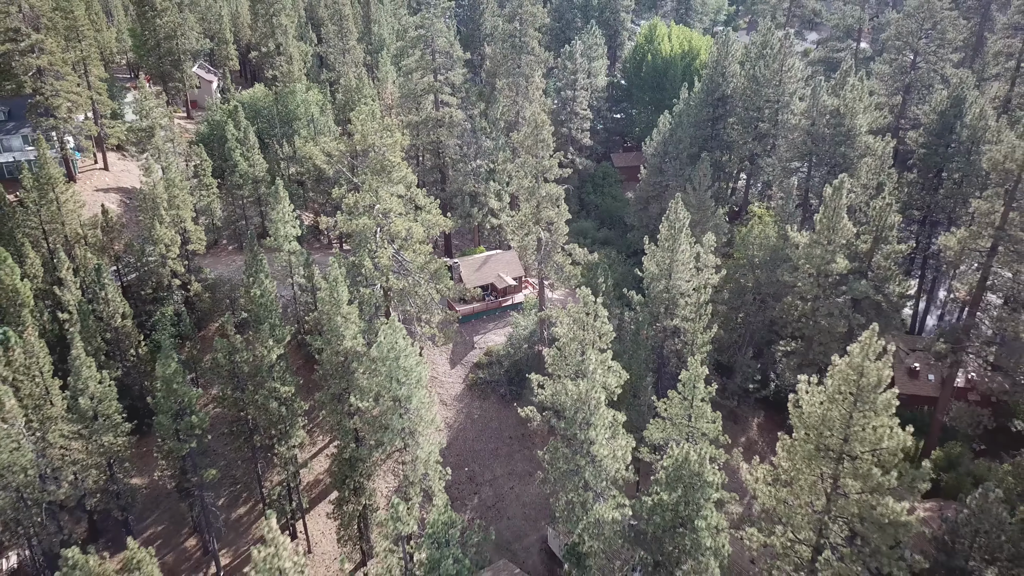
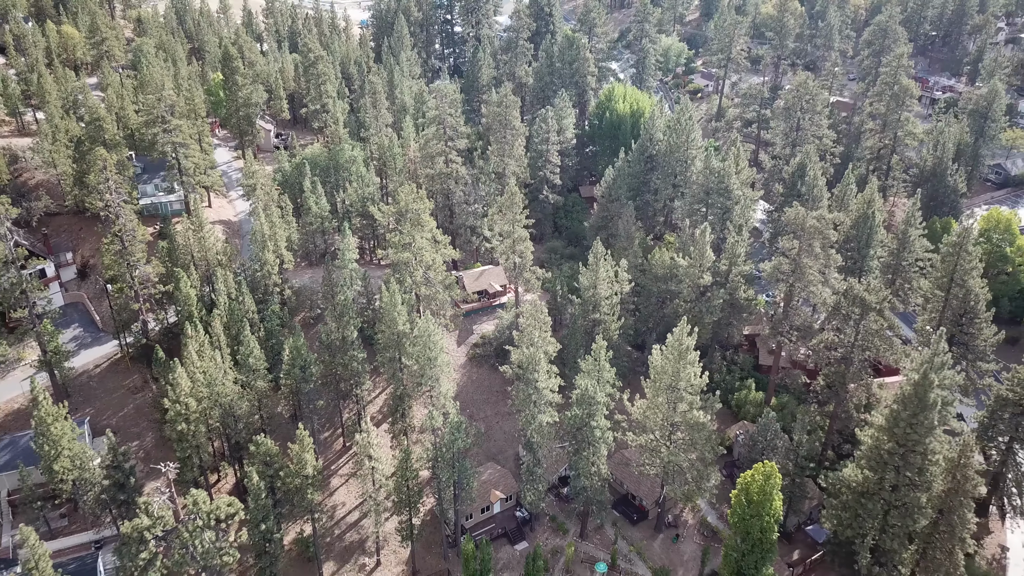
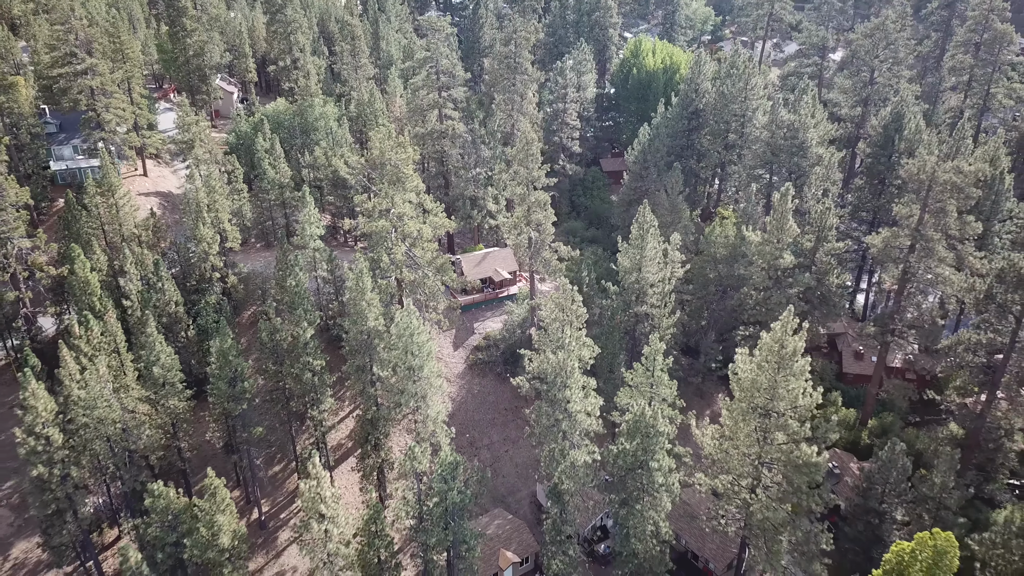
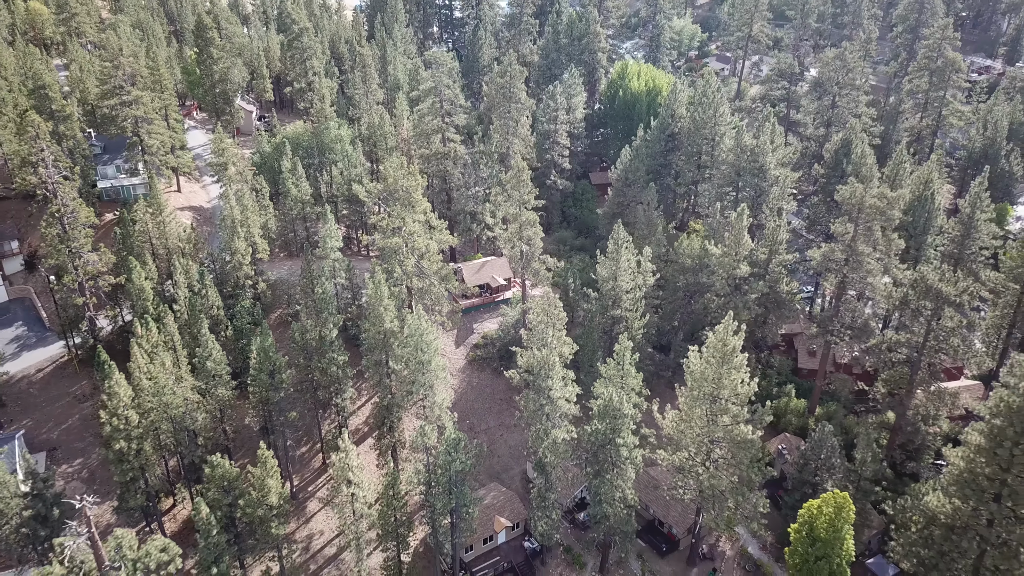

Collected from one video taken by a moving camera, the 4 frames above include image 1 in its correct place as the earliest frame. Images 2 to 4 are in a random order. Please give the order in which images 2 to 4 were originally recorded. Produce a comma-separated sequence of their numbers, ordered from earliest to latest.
3, 4, 2
